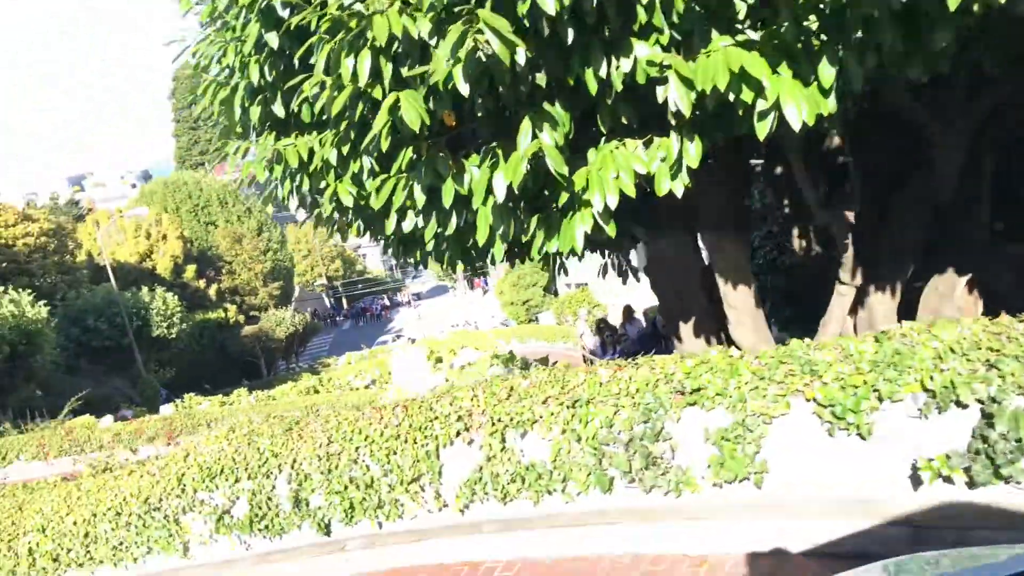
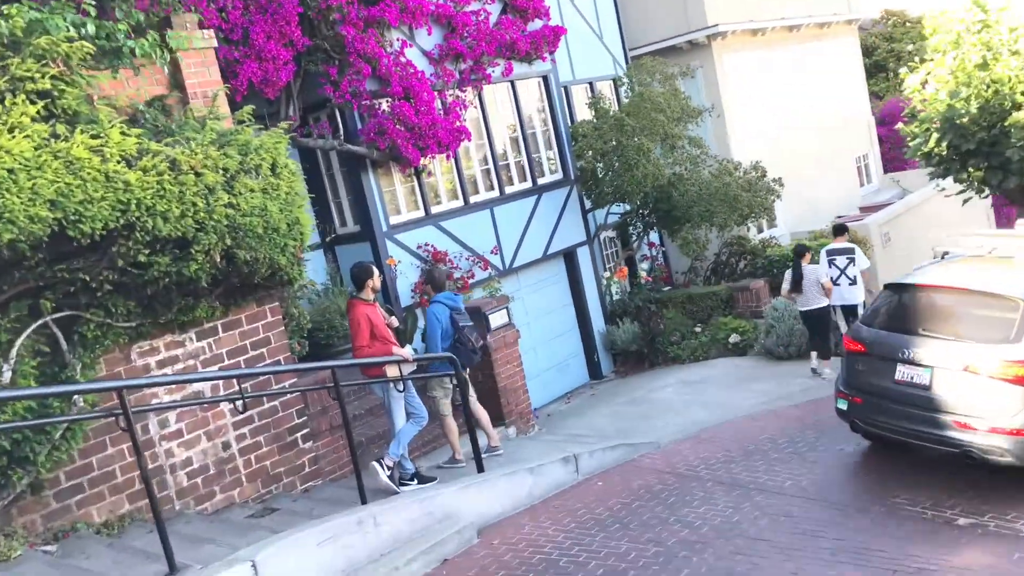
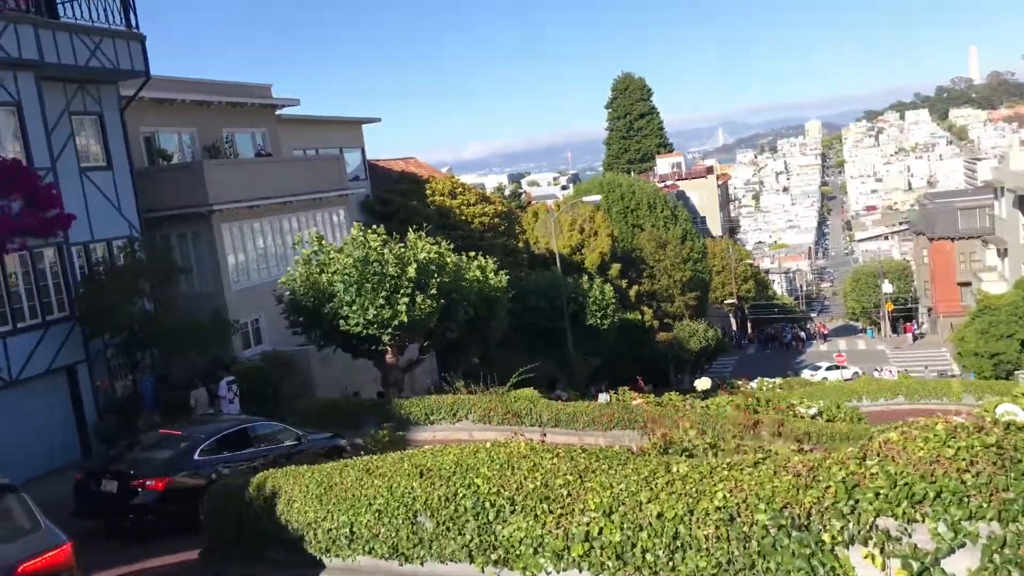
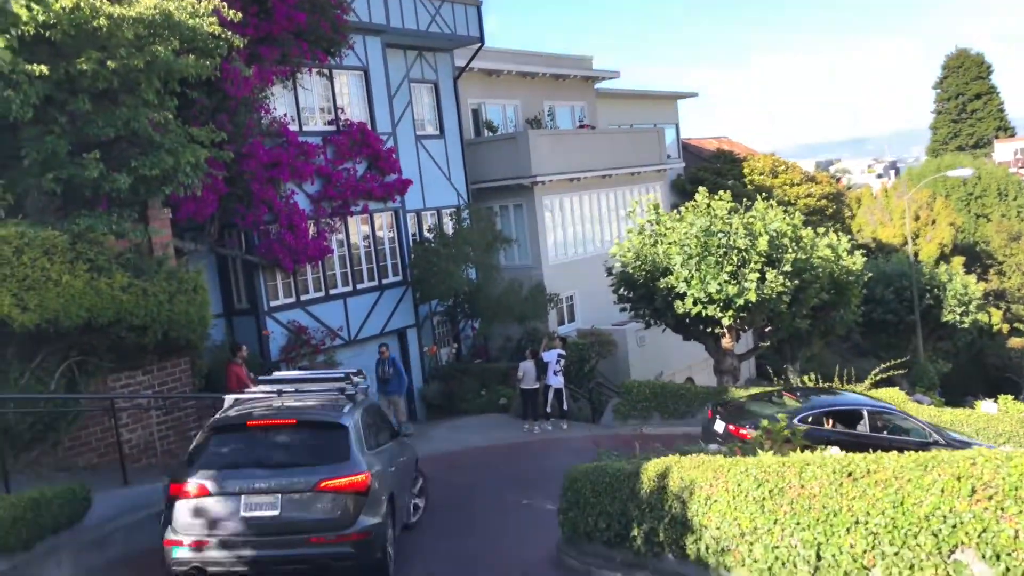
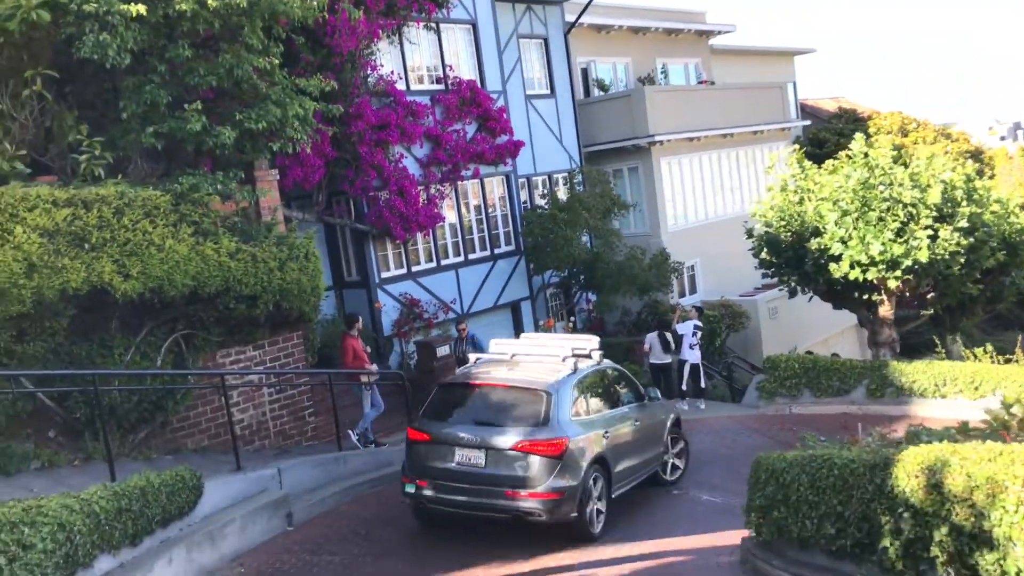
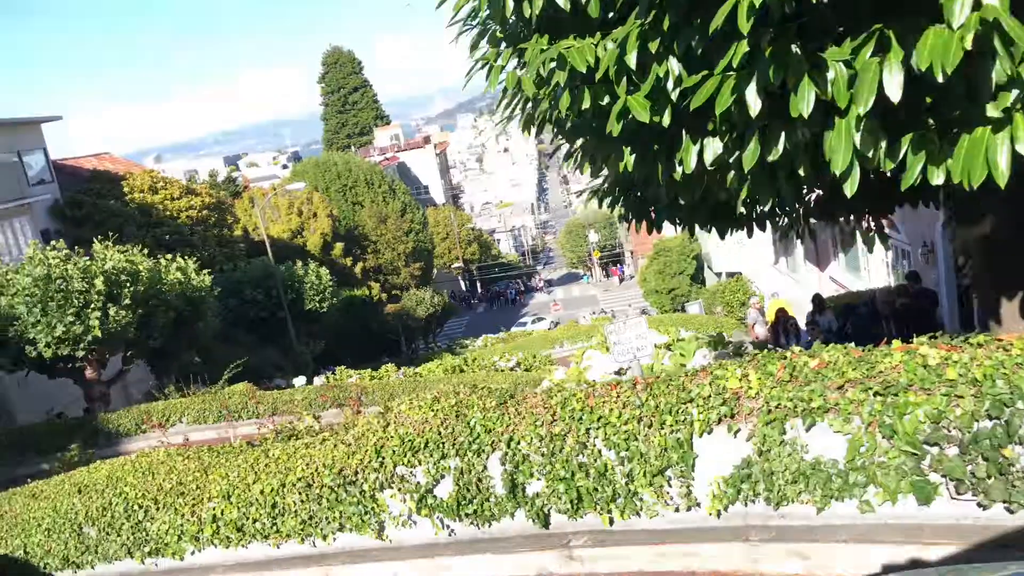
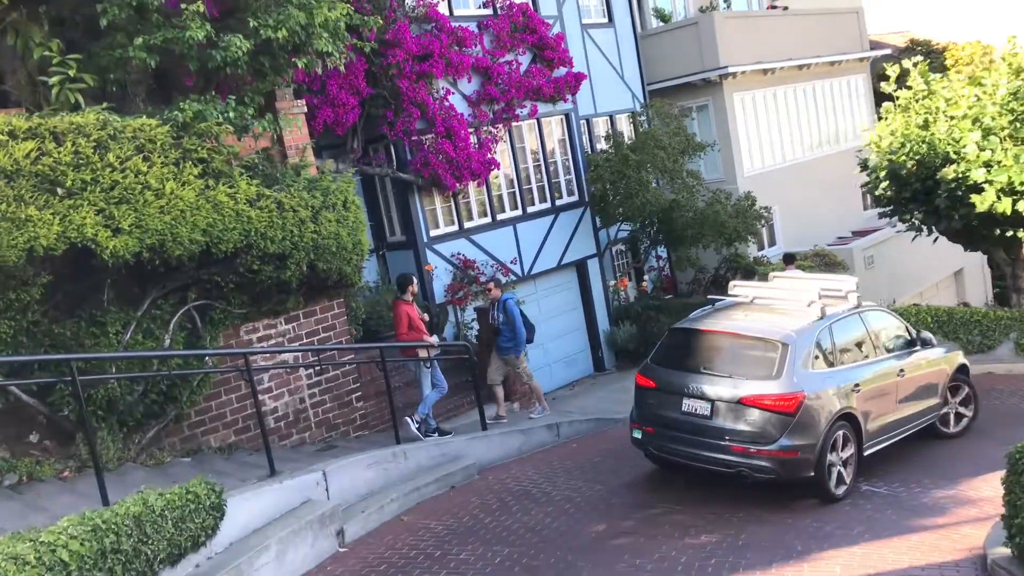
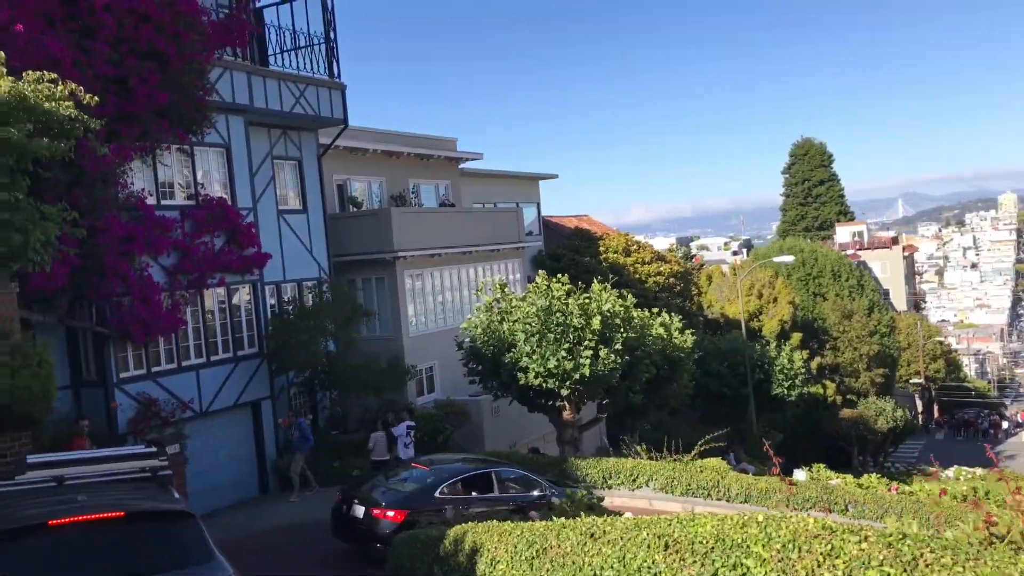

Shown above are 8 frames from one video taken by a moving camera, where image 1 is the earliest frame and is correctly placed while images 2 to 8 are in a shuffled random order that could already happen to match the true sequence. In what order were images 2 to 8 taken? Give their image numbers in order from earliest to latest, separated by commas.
6, 3, 8, 4, 5, 7, 2
